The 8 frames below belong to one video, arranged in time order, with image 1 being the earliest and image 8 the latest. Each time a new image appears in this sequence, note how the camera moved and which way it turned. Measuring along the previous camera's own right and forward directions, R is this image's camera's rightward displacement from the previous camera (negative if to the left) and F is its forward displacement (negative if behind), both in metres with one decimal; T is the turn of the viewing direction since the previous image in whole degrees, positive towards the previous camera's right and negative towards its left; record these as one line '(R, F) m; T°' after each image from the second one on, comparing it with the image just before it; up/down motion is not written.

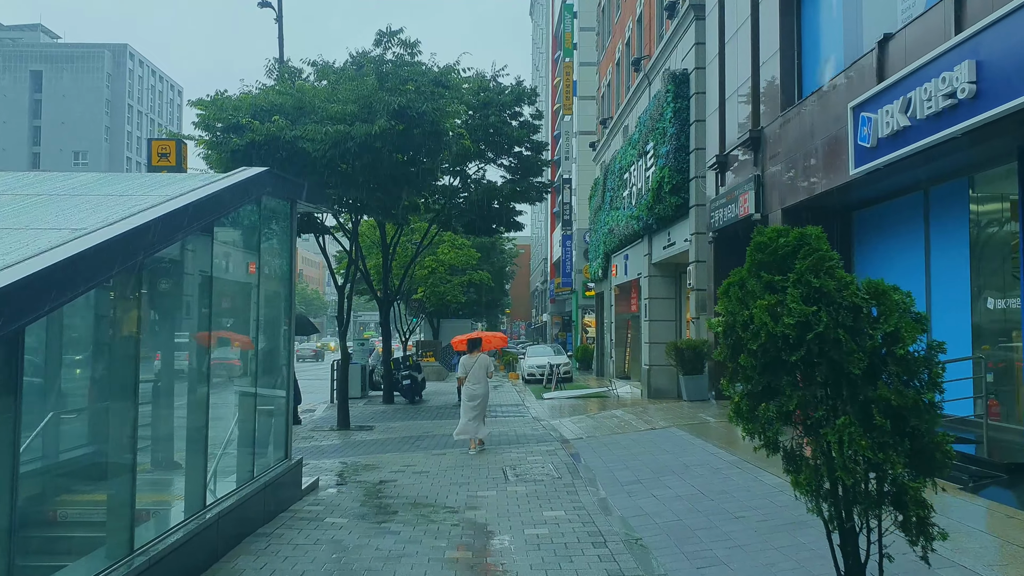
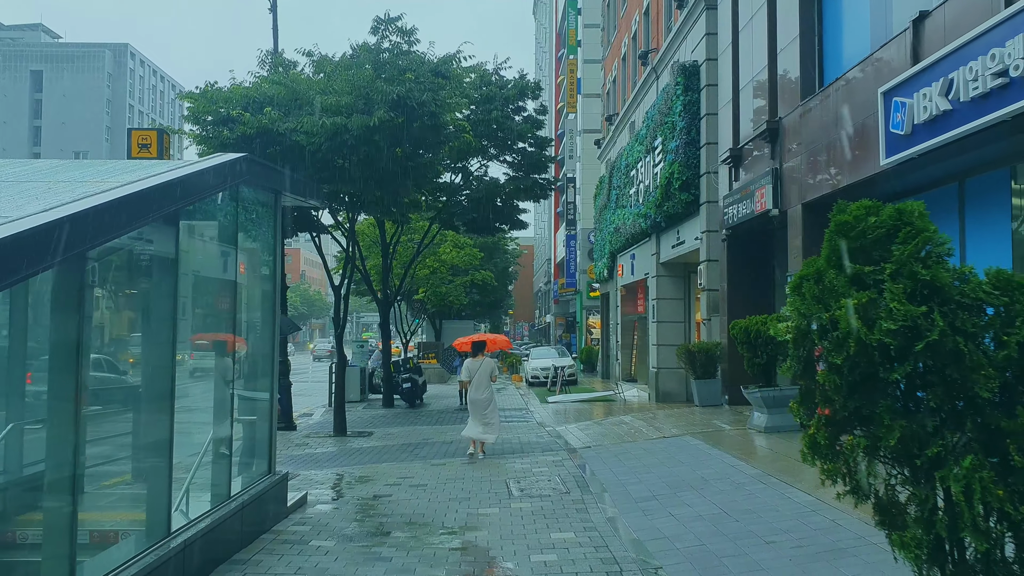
(0.0, +0.7) m; 0°
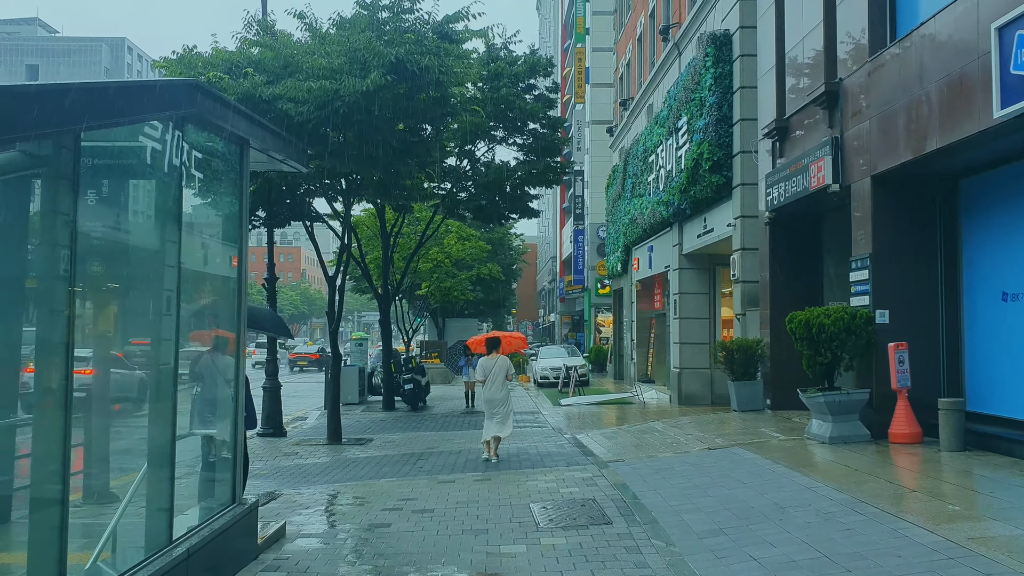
(-0.2, +1.7) m; 0°
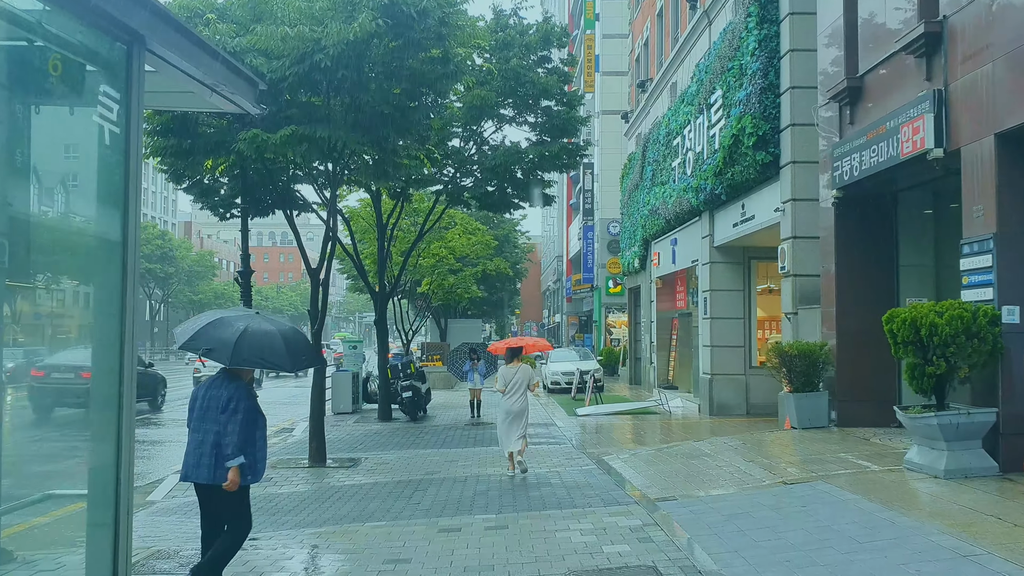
(-0.2, +2.3) m; 0°
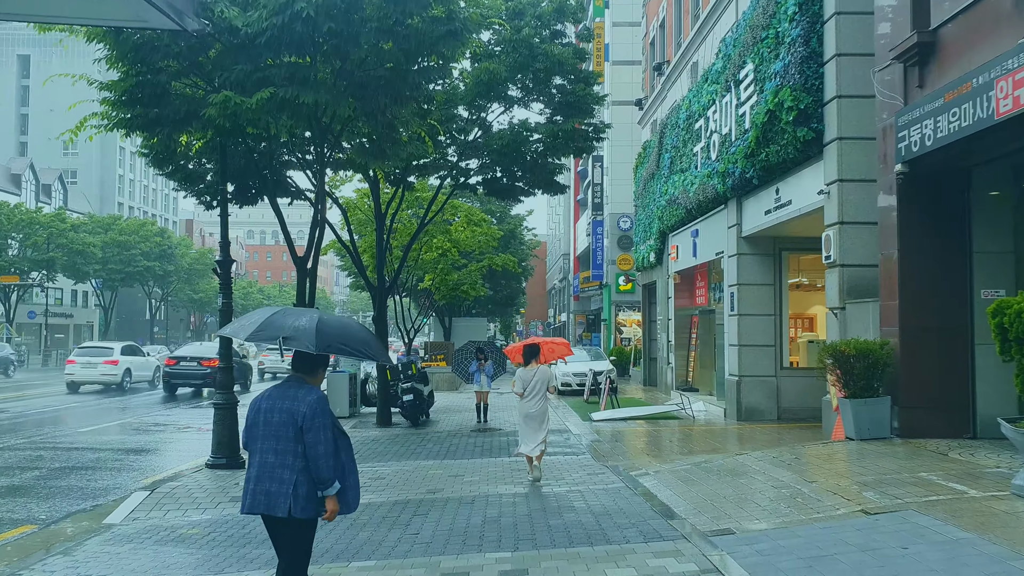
(-0.1, +1.5) m; 0°
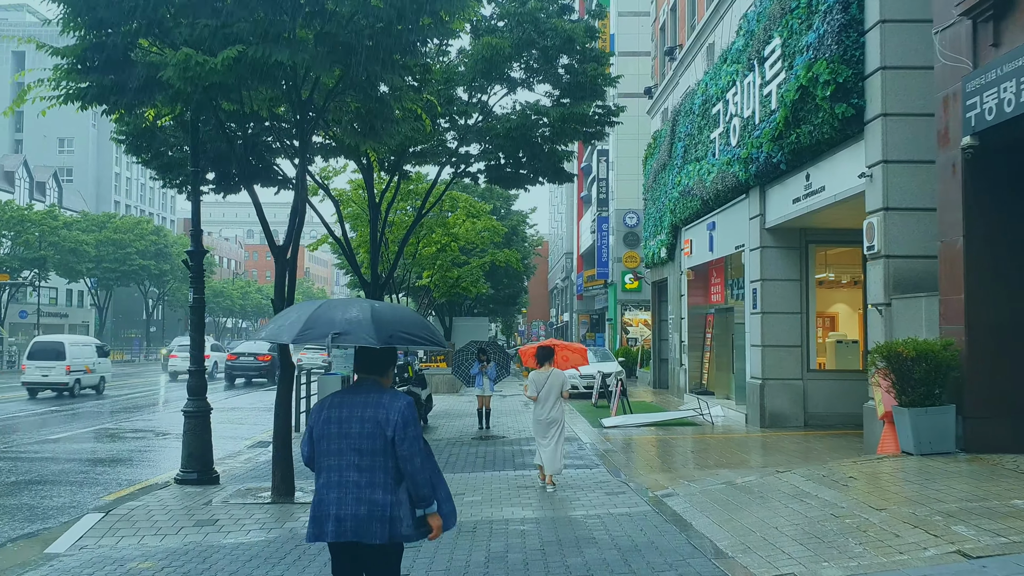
(-0.1, +1.3) m; 0°
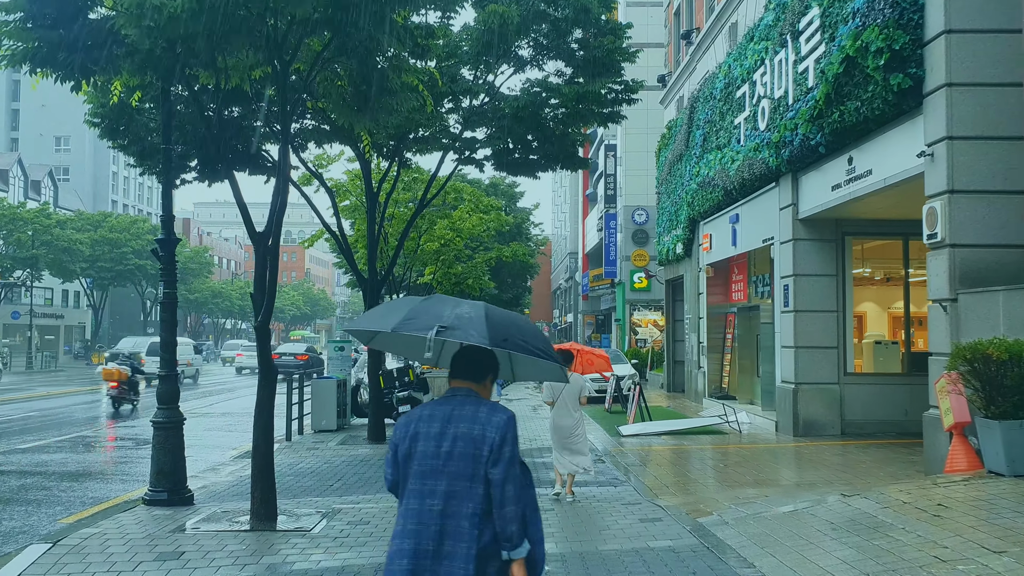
(-0.1, +1.3) m; 0°
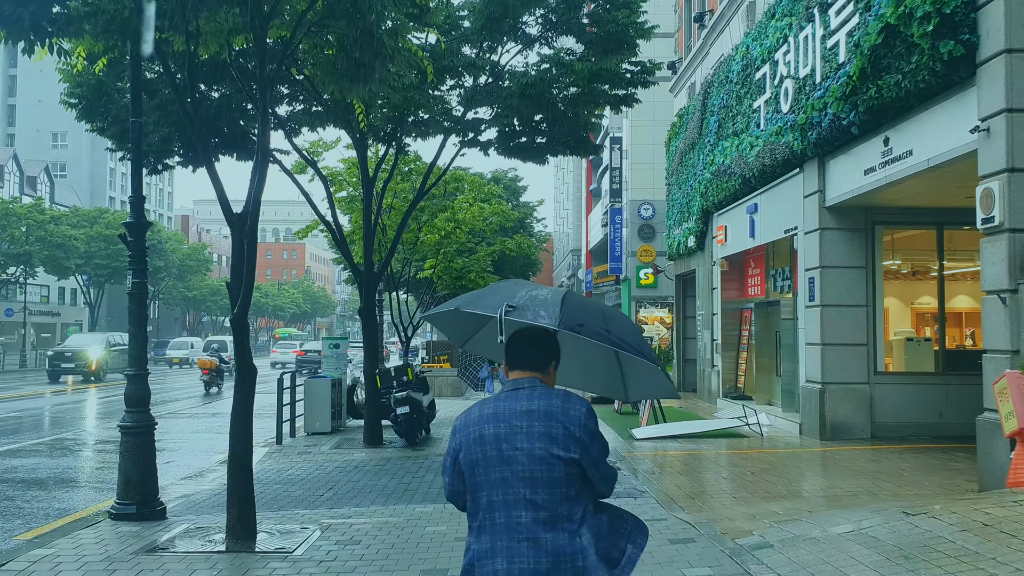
(-0.1, +1.0) m; 0°
